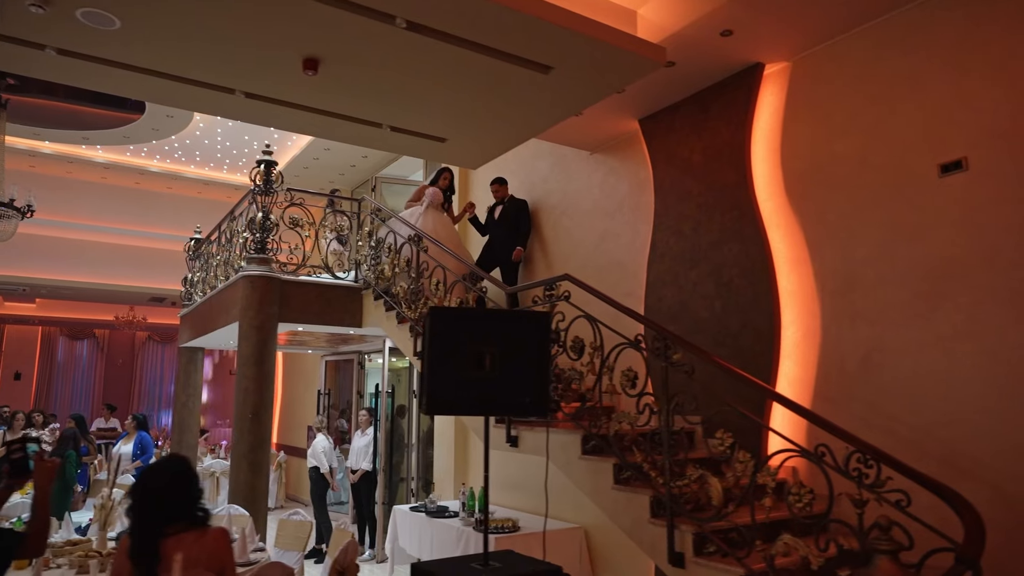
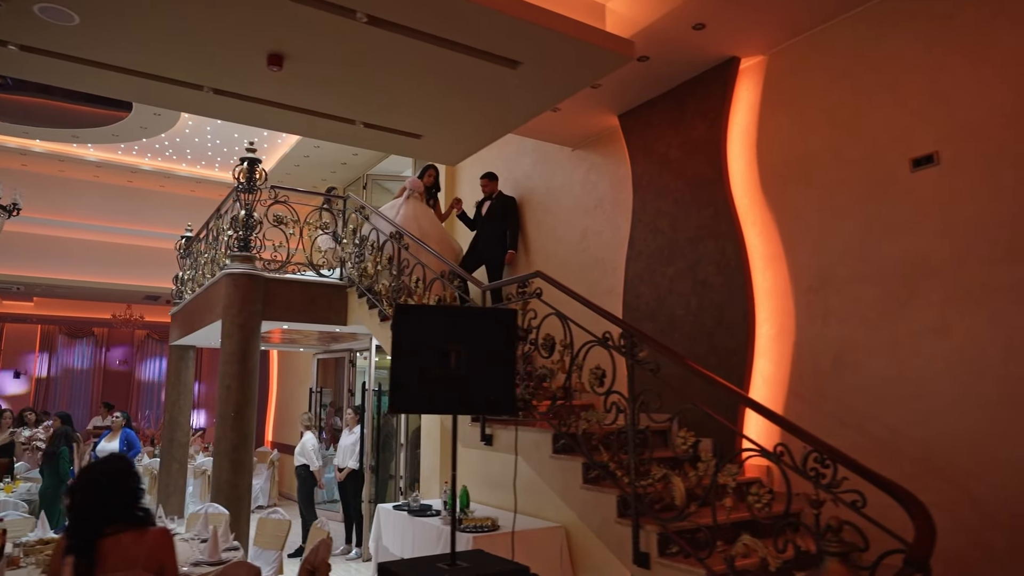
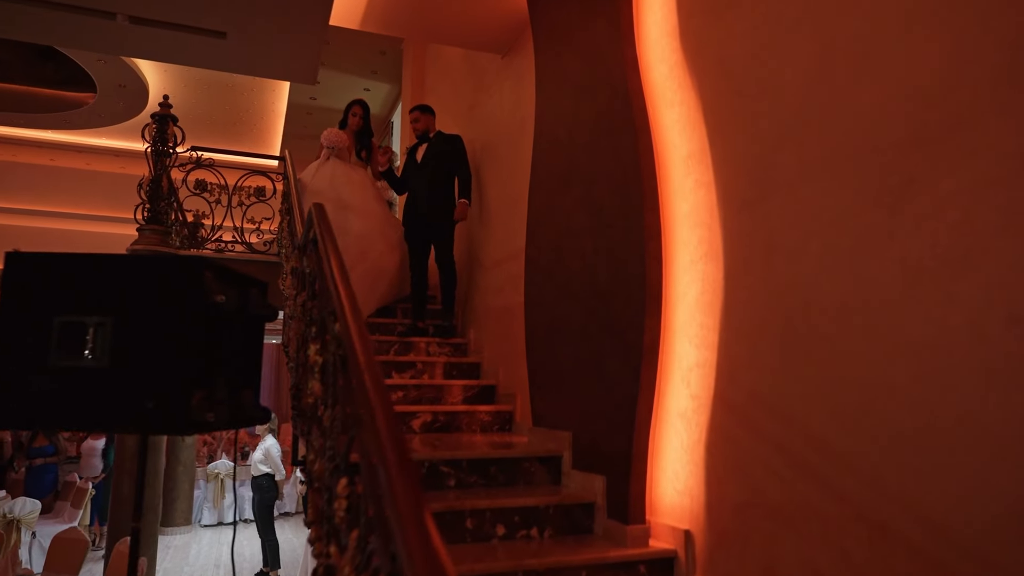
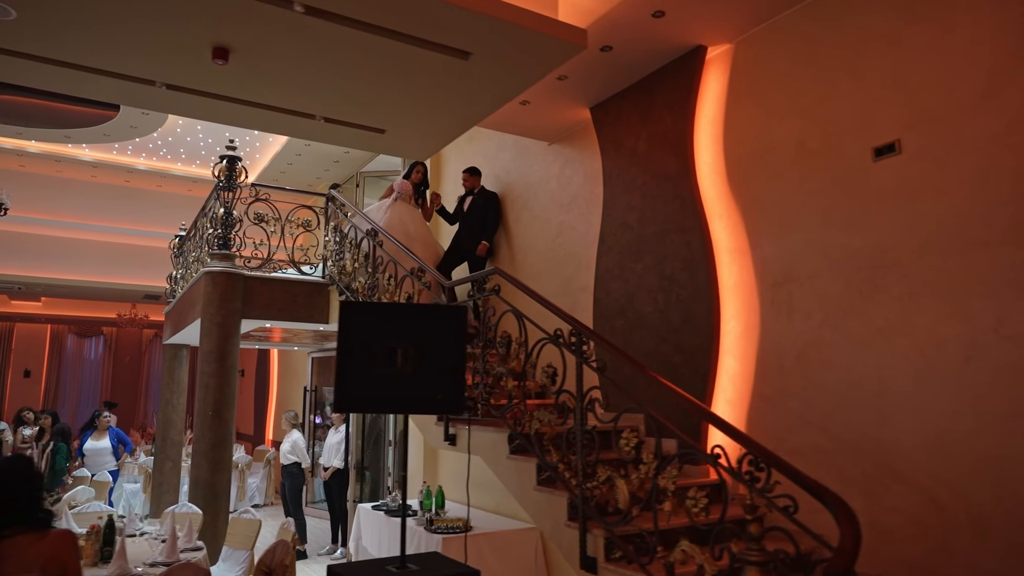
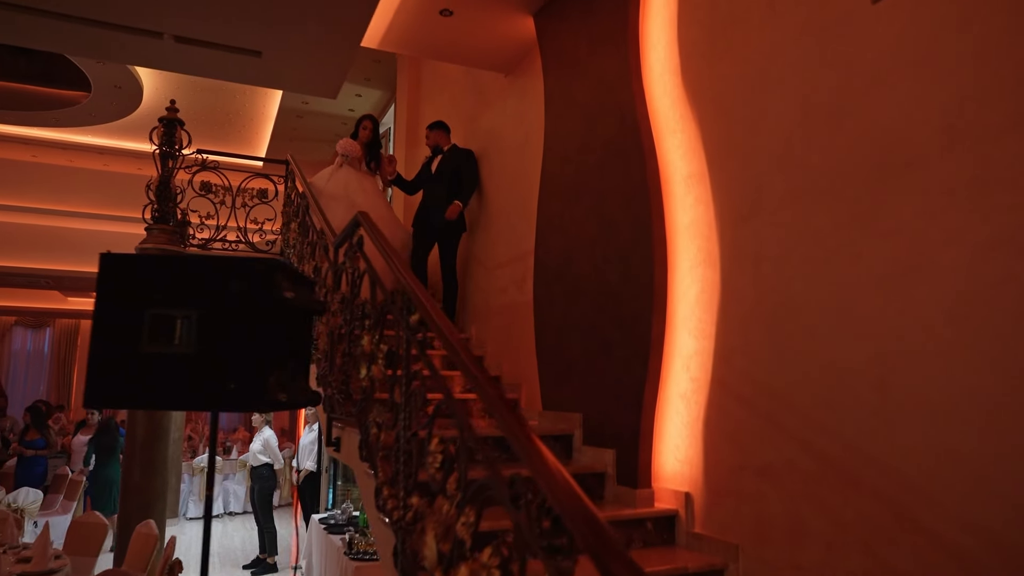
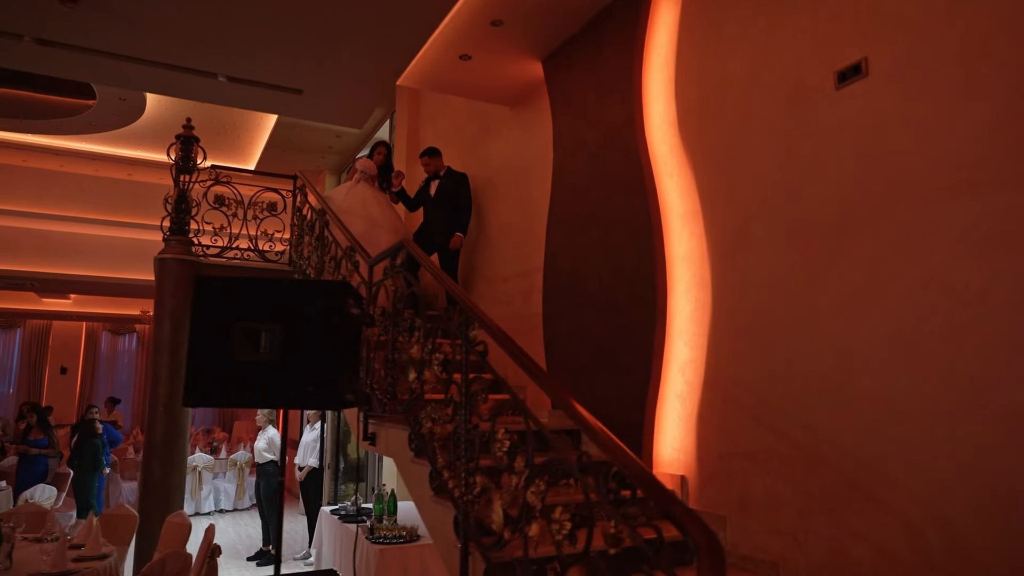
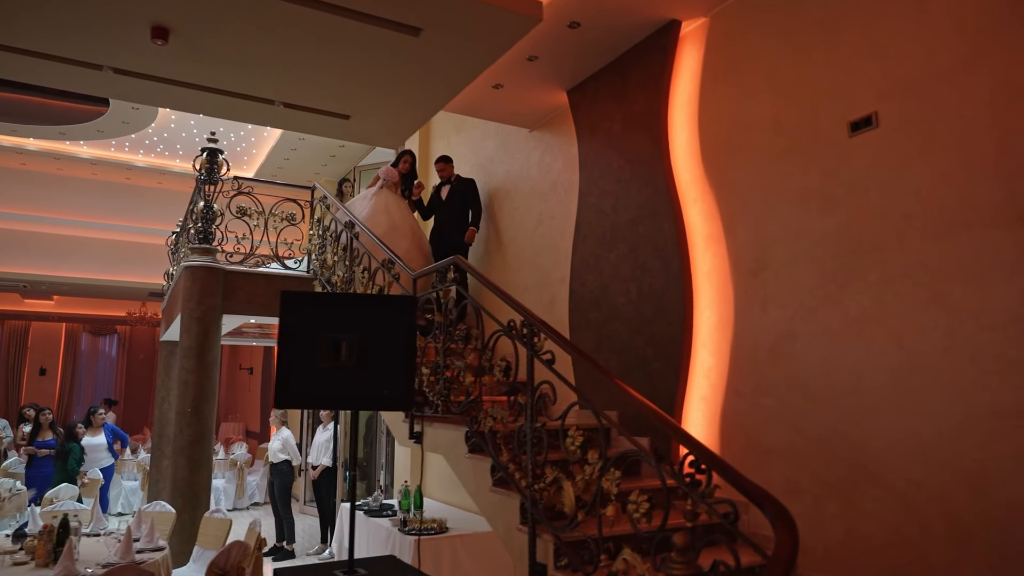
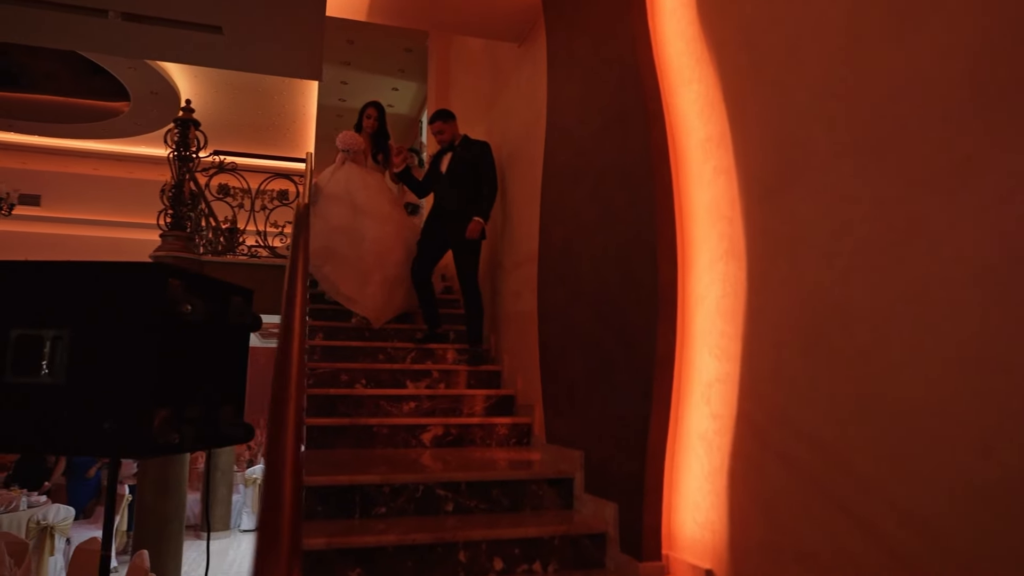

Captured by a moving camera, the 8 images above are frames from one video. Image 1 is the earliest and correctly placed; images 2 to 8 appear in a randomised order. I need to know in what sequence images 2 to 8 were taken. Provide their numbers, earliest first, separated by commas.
2, 4, 7, 6, 5, 3, 8
